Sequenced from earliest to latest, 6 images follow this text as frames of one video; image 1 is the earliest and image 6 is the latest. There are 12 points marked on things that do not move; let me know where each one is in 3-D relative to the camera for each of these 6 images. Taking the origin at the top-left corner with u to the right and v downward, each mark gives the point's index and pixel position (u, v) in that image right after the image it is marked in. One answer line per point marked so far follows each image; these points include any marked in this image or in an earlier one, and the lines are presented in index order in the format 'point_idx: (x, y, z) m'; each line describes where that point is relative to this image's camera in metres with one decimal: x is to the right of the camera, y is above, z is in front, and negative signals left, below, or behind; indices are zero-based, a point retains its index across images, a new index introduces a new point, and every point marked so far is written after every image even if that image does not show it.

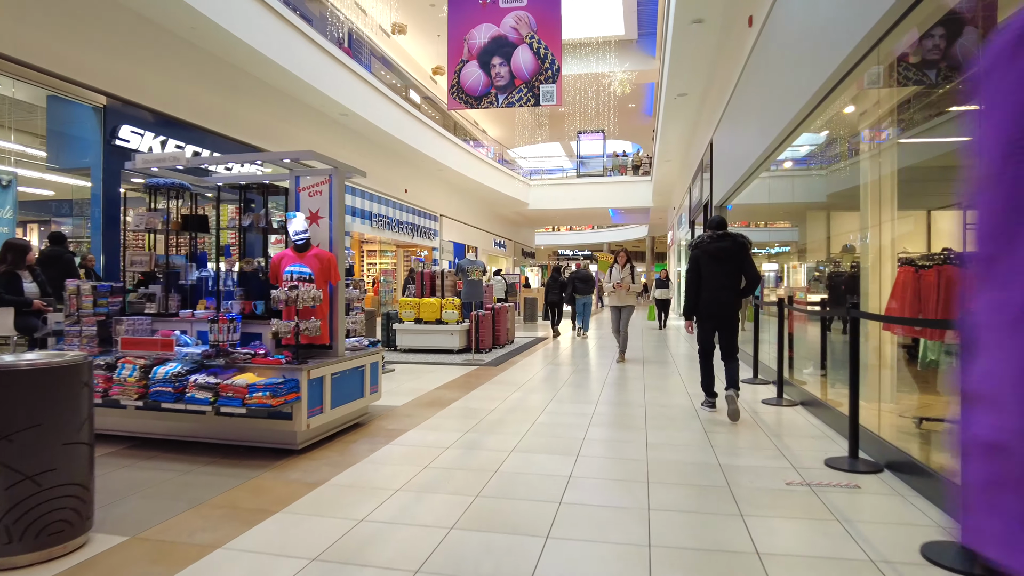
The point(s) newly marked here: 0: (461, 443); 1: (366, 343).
0: (-0.2, -0.7, +3.2) m
1: (-0.8, -0.3, +3.7) m
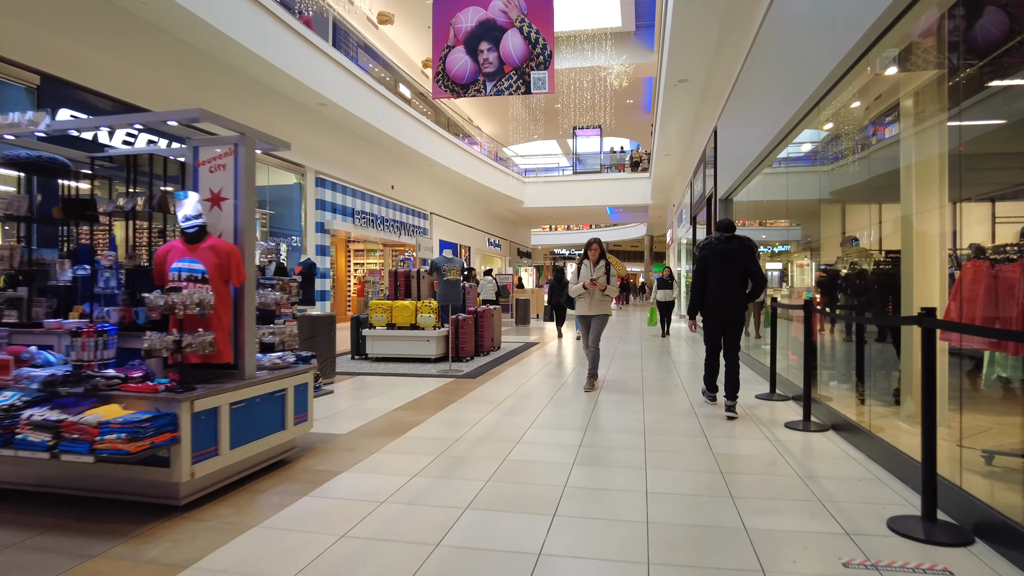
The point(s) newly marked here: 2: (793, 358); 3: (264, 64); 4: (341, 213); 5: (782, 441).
0: (-0.4, -0.7, +2.4) m
1: (-0.9, -0.3, +3.0) m
2: (+2.1, -0.5, +5.1) m
3: (-3.2, +2.9, +9.3) m
4: (-3.2, +1.4, +13.0) m
5: (+1.3, -0.7, +3.4) m
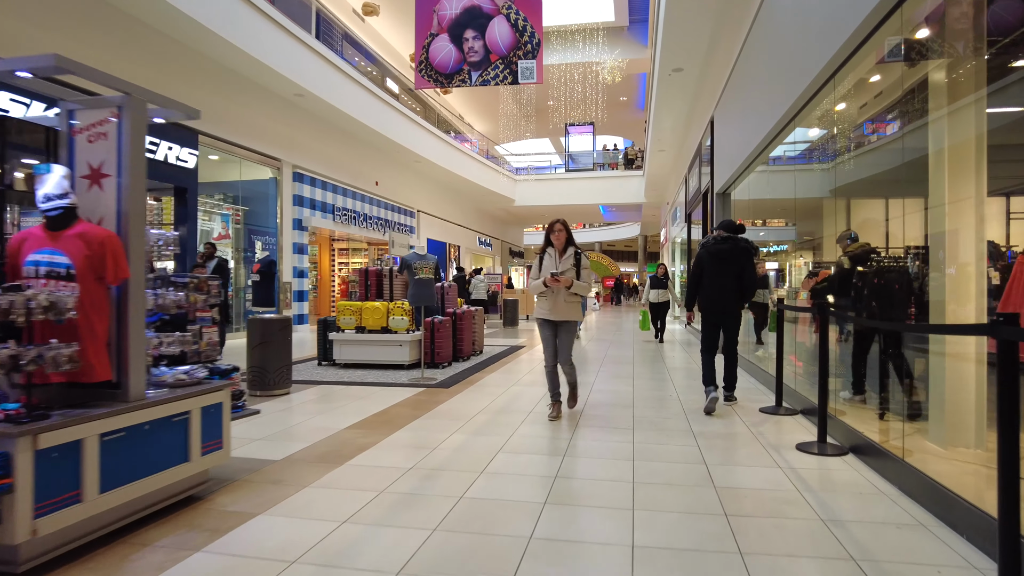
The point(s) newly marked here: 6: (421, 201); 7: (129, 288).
0: (-0.5, -0.7, +1.9) m
1: (-1.1, -0.3, +2.4) m
2: (+1.9, -0.5, +4.6) m
3: (-3.4, +2.9, +8.7) m
4: (-3.4, +1.4, +12.5) m
5: (+1.2, -0.7, +2.9) m
6: (-2.3, +2.2, +18.0) m
7: (-1.1, 0.0, +2.0) m
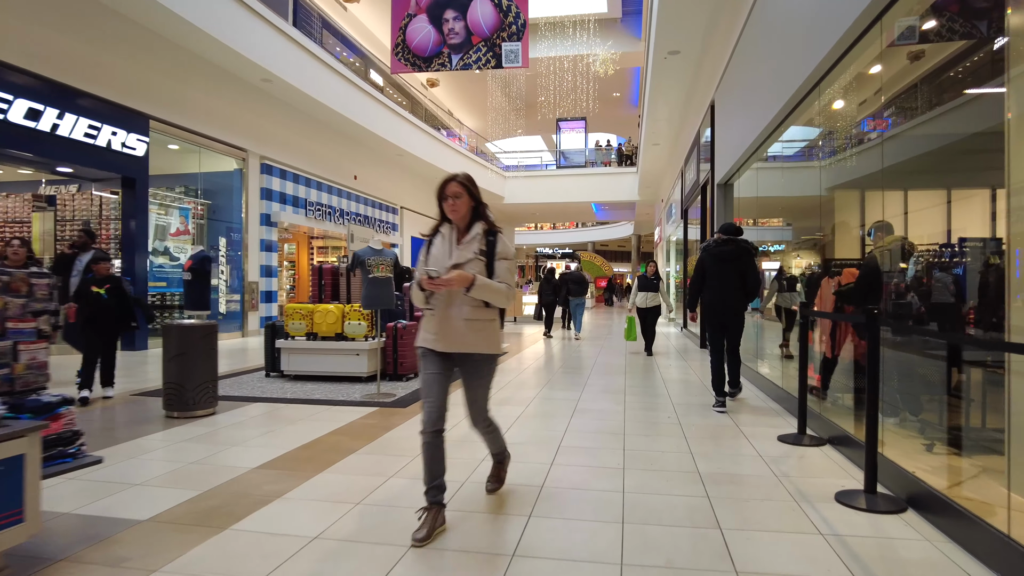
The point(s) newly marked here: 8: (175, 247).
0: (-0.7, -0.7, +1.2) m
1: (-1.2, -0.3, +1.7) m
2: (+1.7, -0.5, +3.9) m
3: (-3.6, +2.9, +8.0) m
4: (-3.6, +1.4, +11.7) m
5: (+1.0, -0.8, +2.2) m
6: (-2.6, +2.2, +17.3) m
7: (-1.3, 0.0, +1.3) m
8: (-4.8, +0.6, +9.8) m
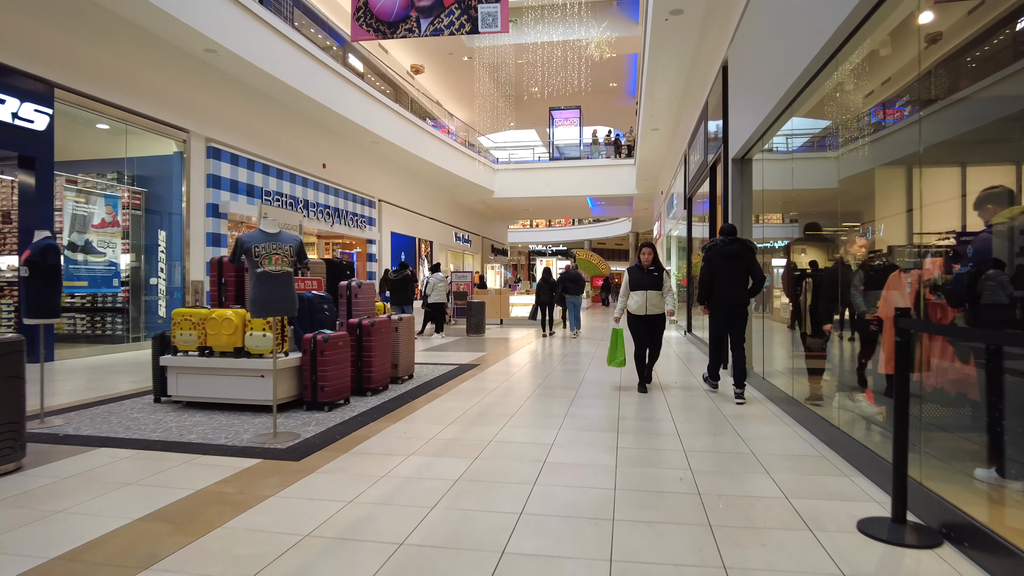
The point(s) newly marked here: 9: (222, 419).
0: (-0.9, -0.7, -0.1) m
1: (-1.5, -0.3, +0.4) m
2: (+1.5, -0.5, +2.7) m
3: (-3.8, +2.9, +6.7) m
4: (-3.9, +1.4, +10.5) m
5: (+0.8, -0.7, +0.9) m
6: (-2.9, +2.2, +16.0) m
7: (-1.5, 0.0, 0.0) m
8: (-5.1, +0.6, +8.6) m
9: (-1.5, -0.7, +3.7) m
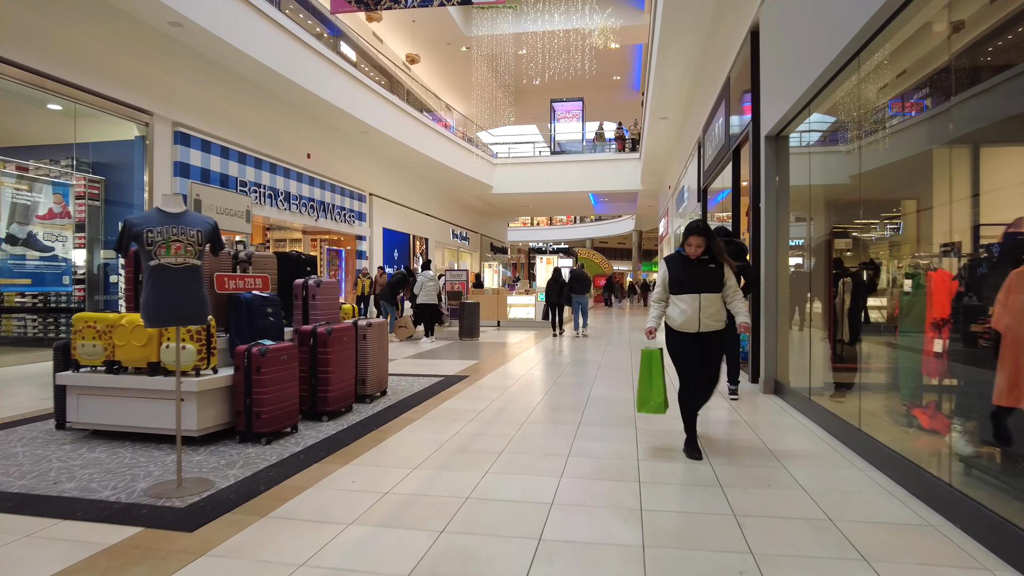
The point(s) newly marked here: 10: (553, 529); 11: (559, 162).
0: (-1.0, -0.7, -0.9) m
1: (-1.5, -0.3, -0.4) m
2: (+1.4, -0.5, +1.8) m
3: (-3.9, +2.9, +5.9) m
4: (-3.9, +1.4, +9.6) m
5: (+0.7, -0.7, +0.1) m
6: (-2.9, +2.3, +15.2) m
7: (-1.5, 0.0, -0.8) m
8: (-5.1, +0.6, +7.8) m
9: (-1.6, -0.7, +2.9) m
10: (+0.1, -0.8, +2.1) m
11: (+1.3, +3.5, +19.3) m
